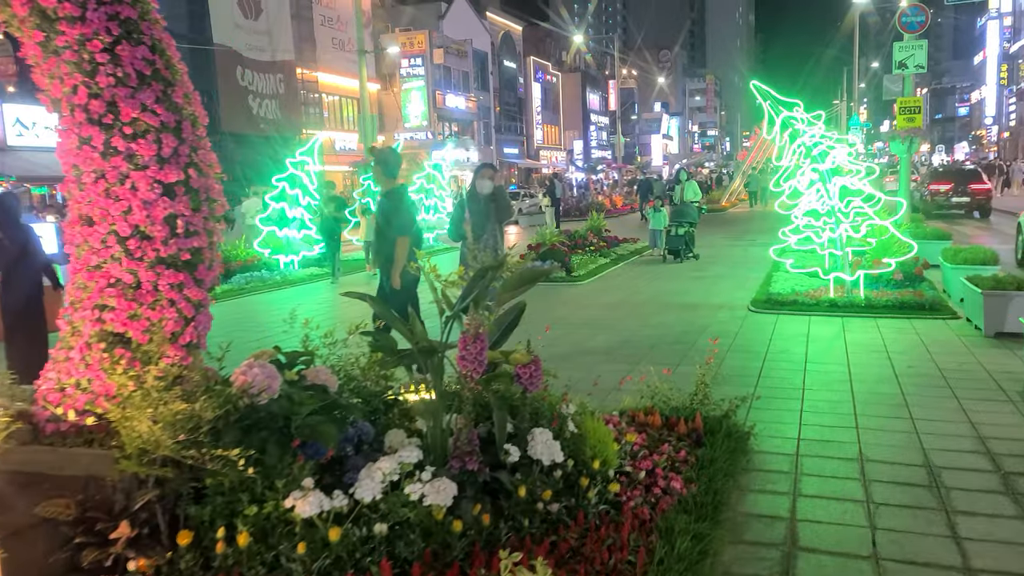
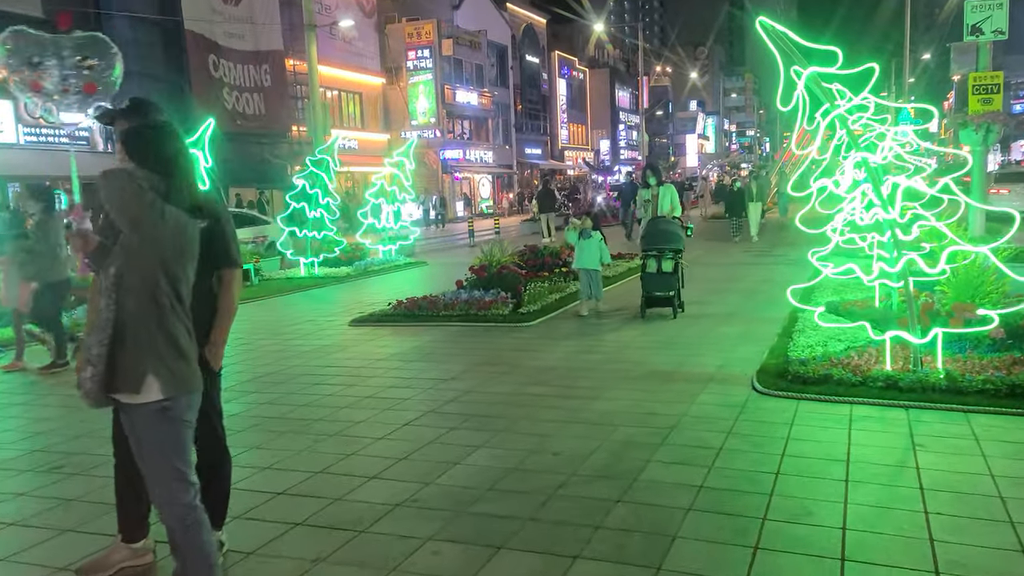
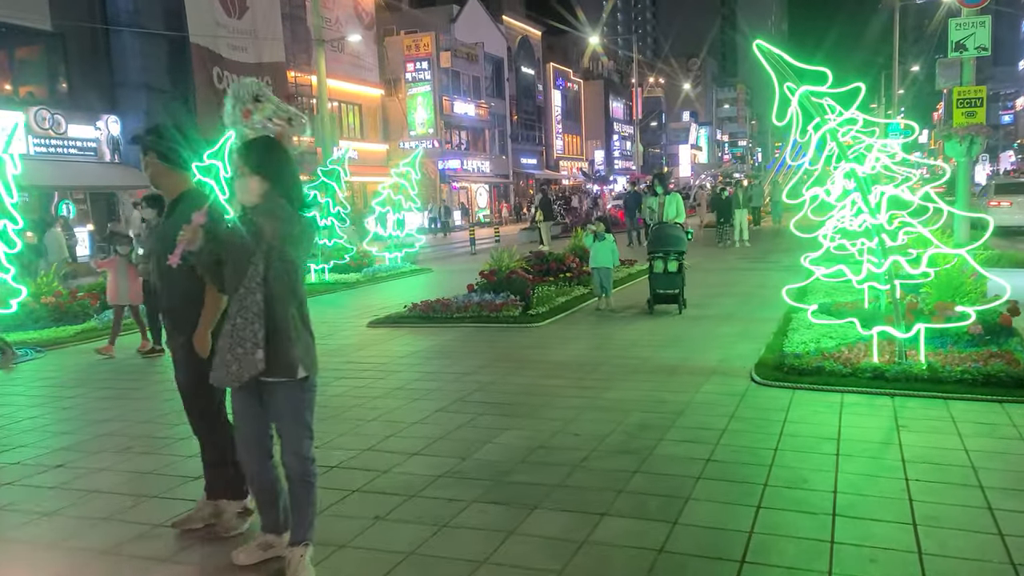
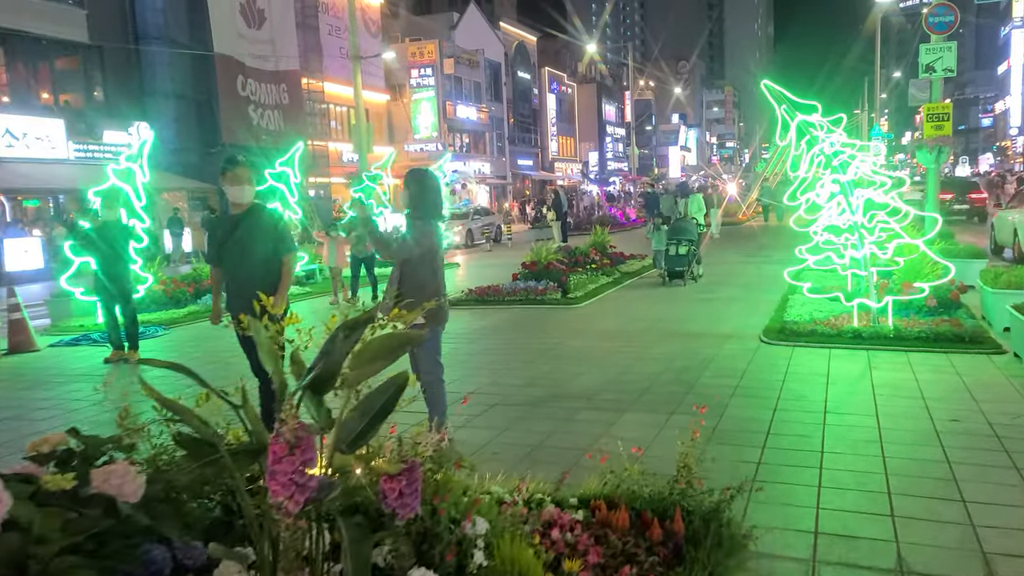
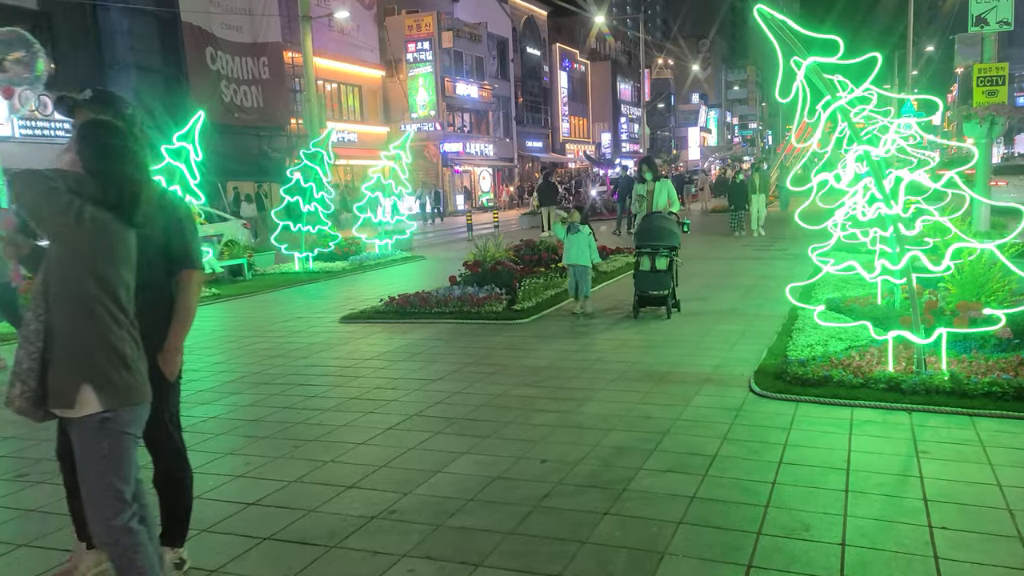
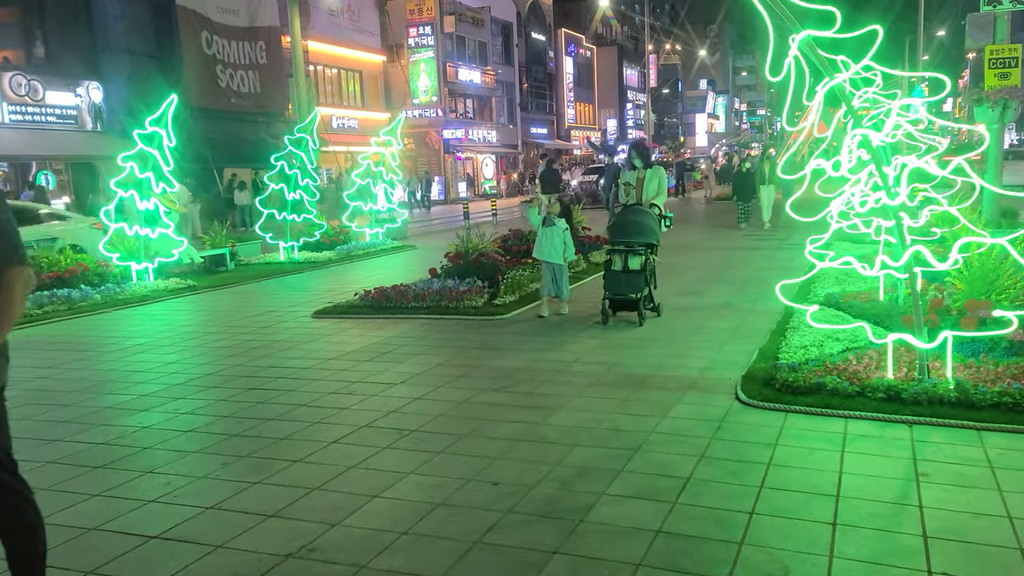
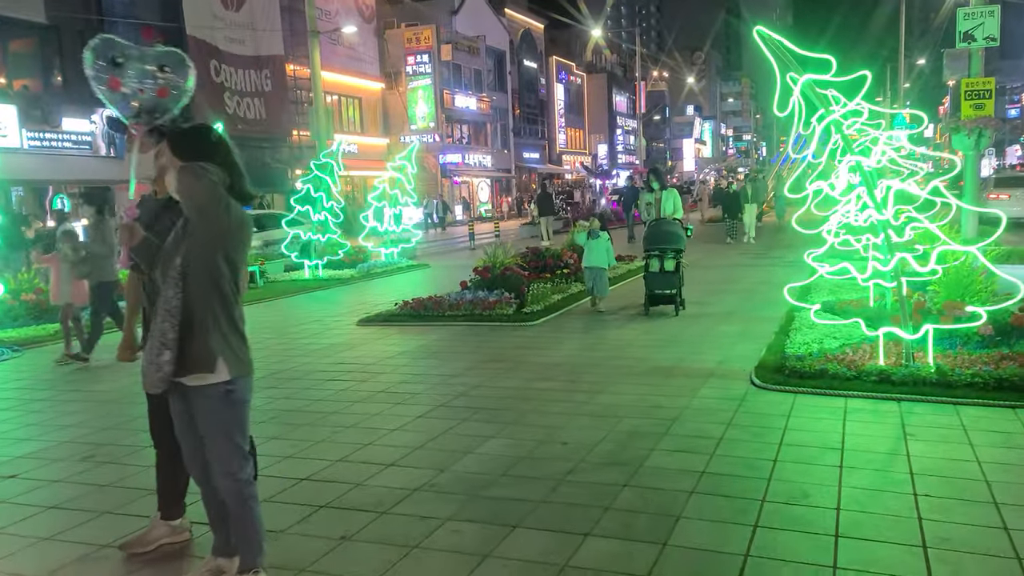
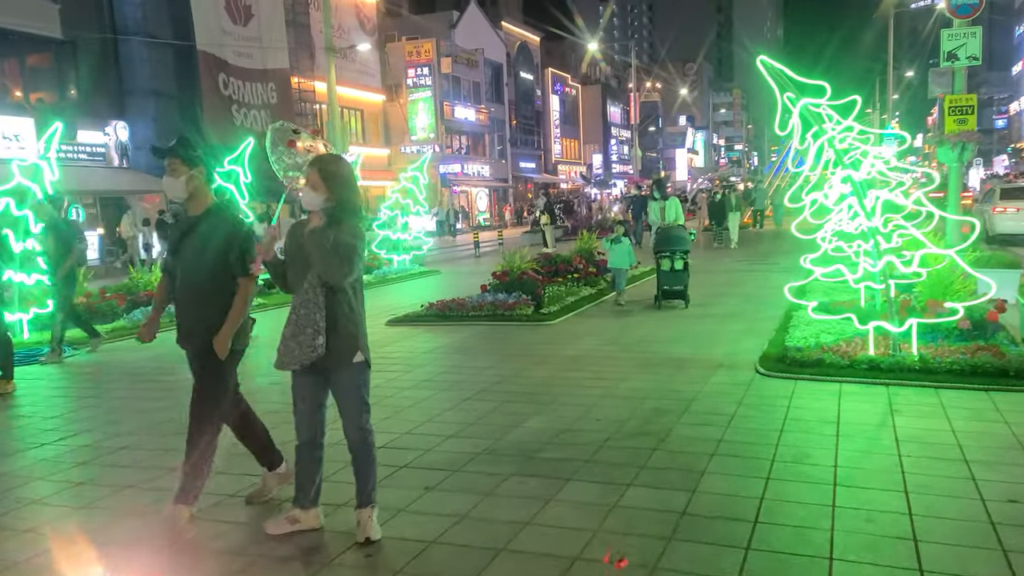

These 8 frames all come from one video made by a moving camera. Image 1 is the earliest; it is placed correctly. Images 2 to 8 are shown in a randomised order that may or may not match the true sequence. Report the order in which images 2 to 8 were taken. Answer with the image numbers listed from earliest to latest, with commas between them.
4, 8, 3, 7, 2, 5, 6
